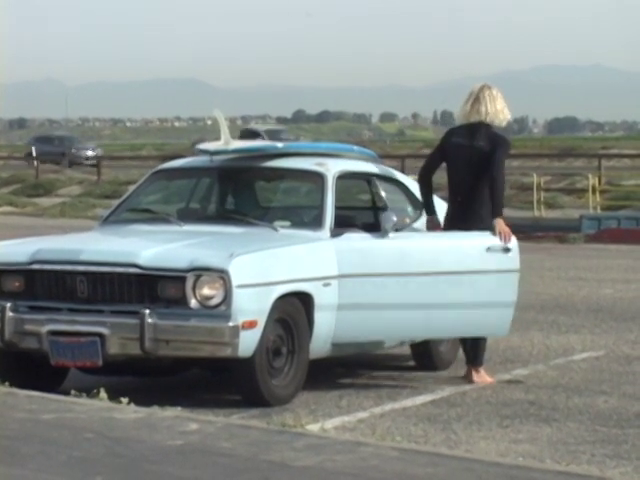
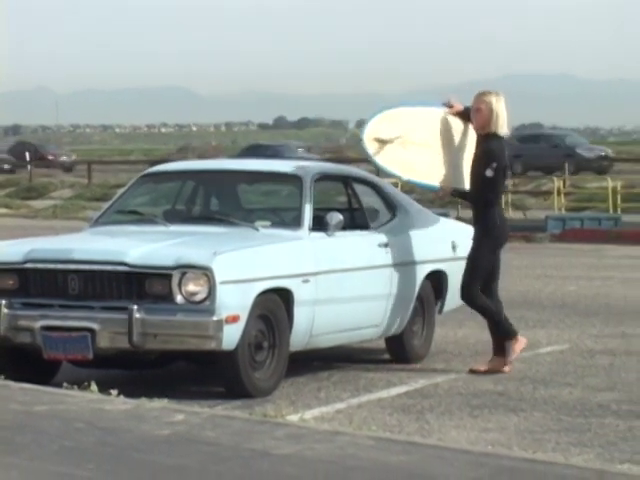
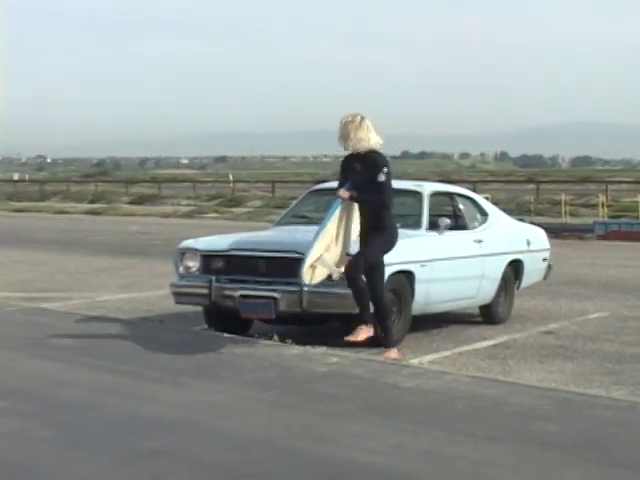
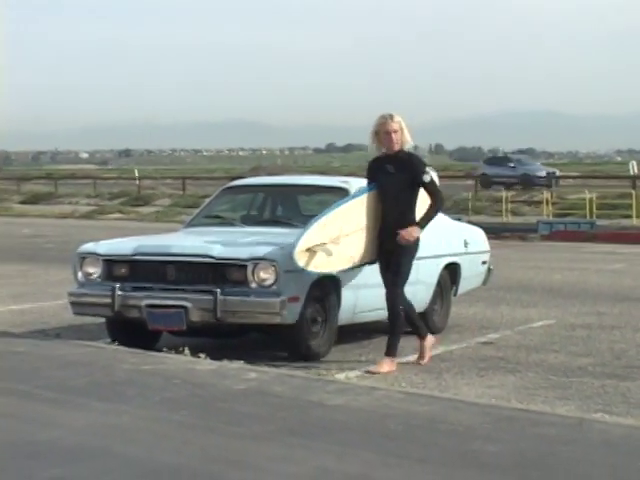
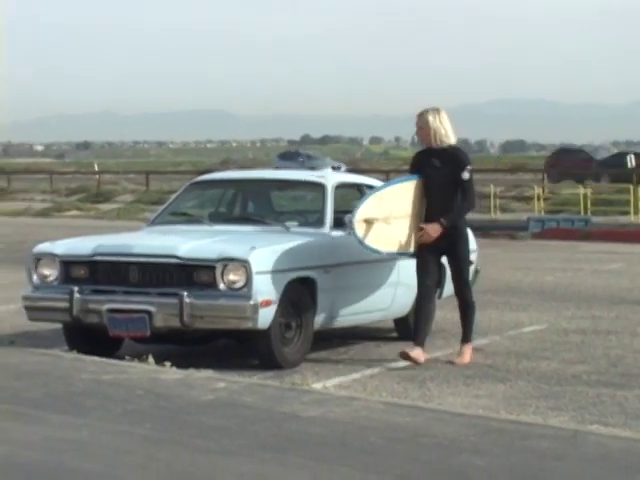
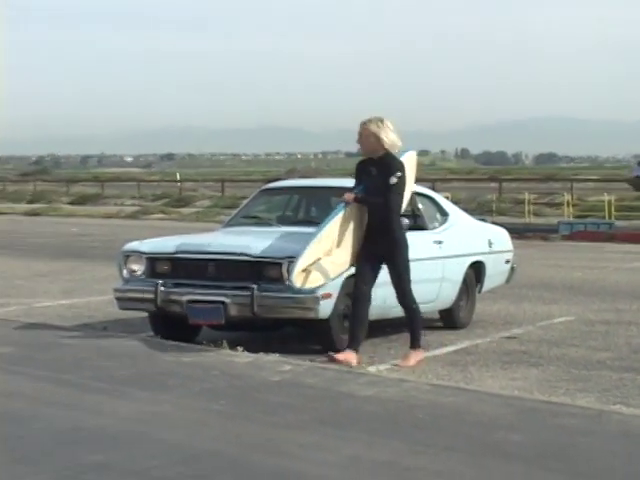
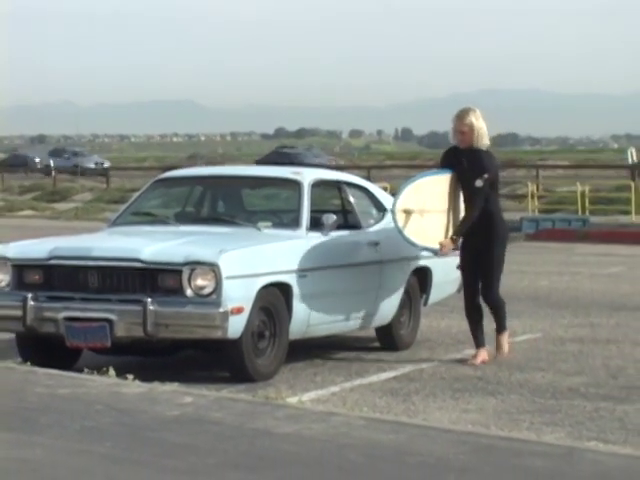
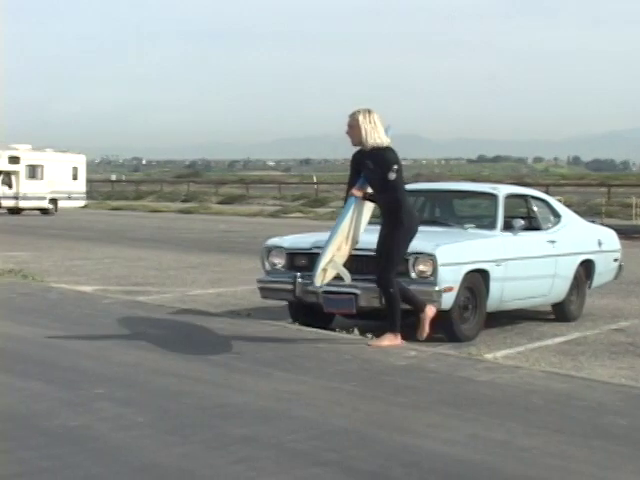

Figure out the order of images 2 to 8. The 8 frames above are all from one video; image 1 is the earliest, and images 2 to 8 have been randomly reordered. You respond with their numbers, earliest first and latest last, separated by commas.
2, 7, 5, 4, 6, 3, 8
